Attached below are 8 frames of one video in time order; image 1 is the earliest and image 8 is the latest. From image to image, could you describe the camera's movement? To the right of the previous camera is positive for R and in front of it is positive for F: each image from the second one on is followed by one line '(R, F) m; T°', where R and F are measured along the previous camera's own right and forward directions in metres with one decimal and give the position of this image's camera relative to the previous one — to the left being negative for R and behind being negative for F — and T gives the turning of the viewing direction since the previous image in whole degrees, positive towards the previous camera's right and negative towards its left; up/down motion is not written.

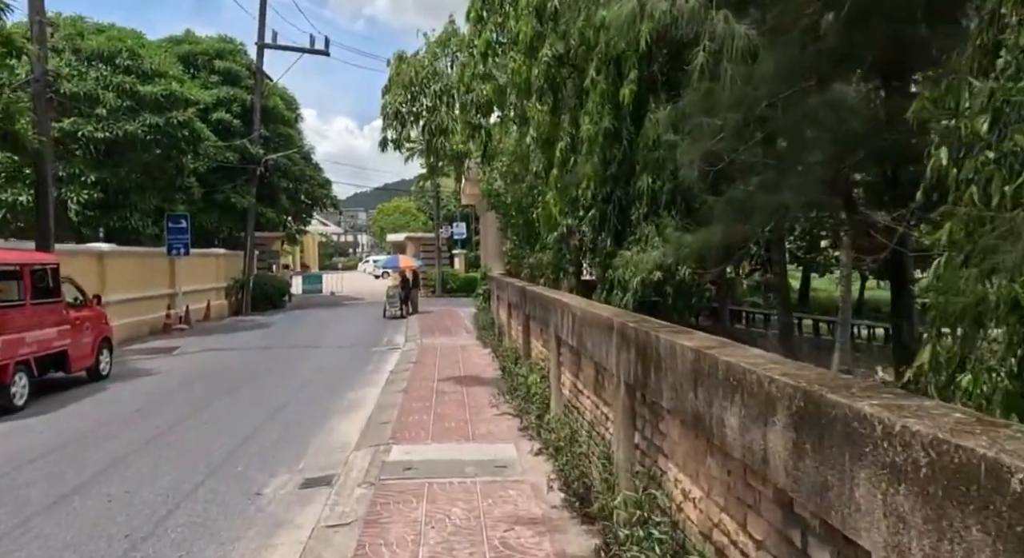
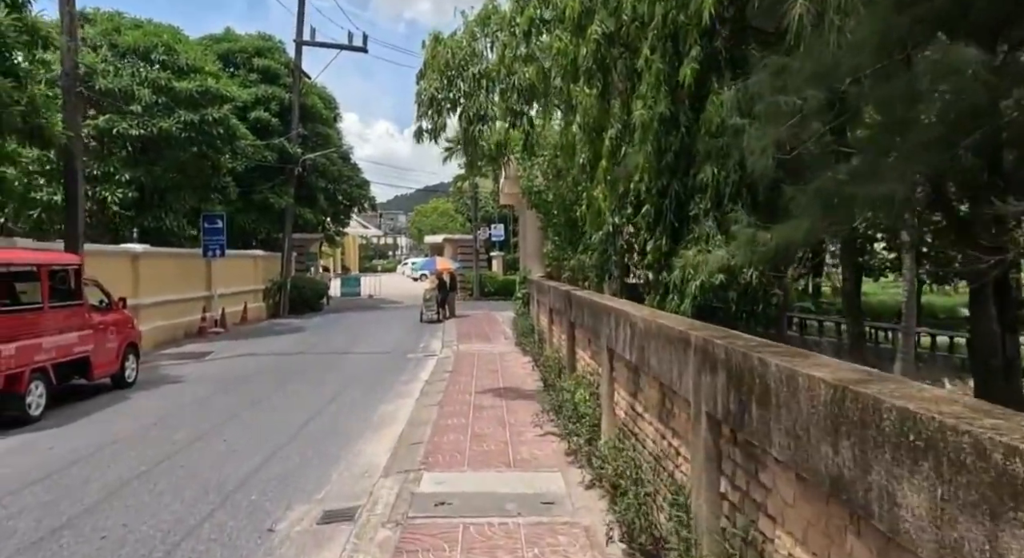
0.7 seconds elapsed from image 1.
(-0.1, +0.8) m; -3°
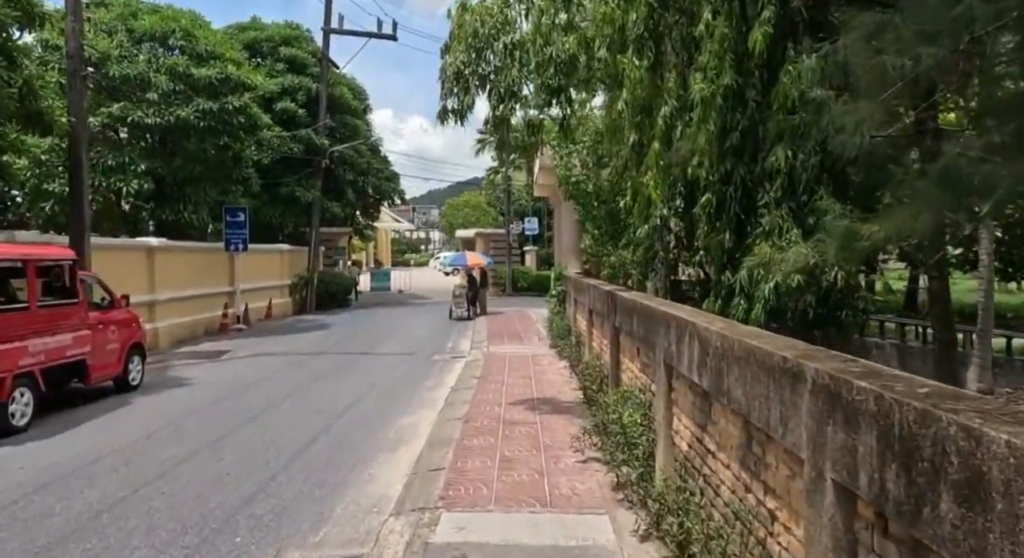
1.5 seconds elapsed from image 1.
(0.0, +1.0) m; -3°
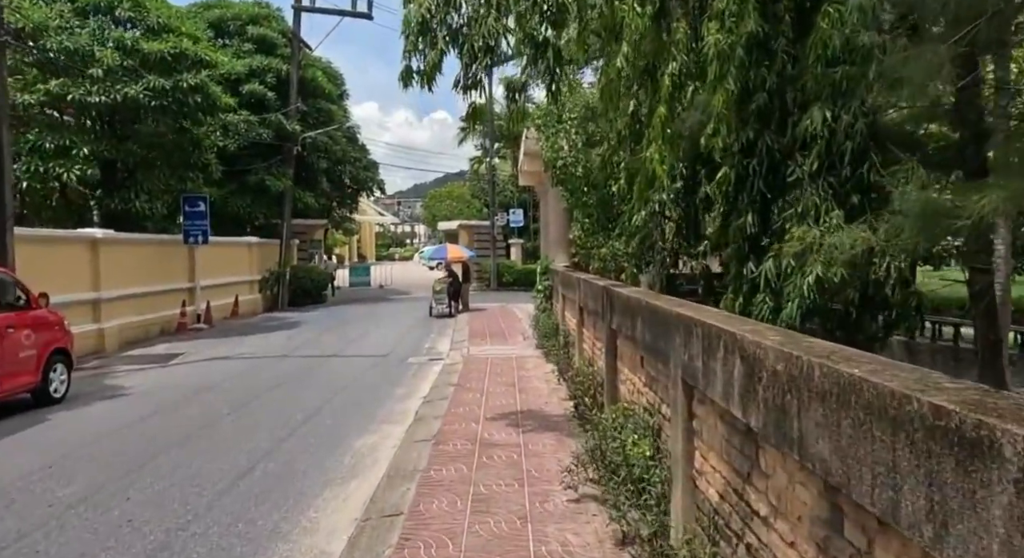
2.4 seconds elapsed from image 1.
(+0.1, +1.2) m; +1°
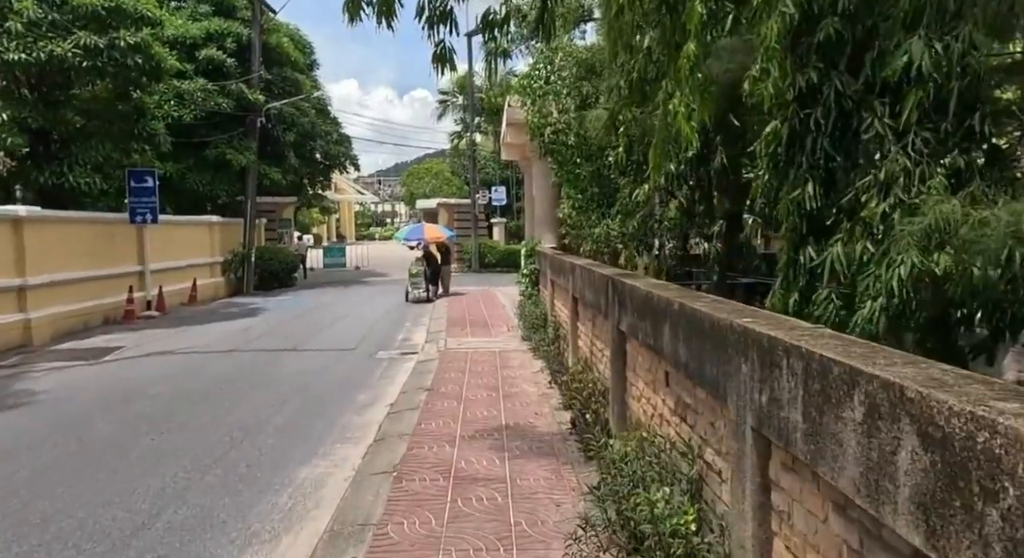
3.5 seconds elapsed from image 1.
(0.0, +1.4) m; +1°
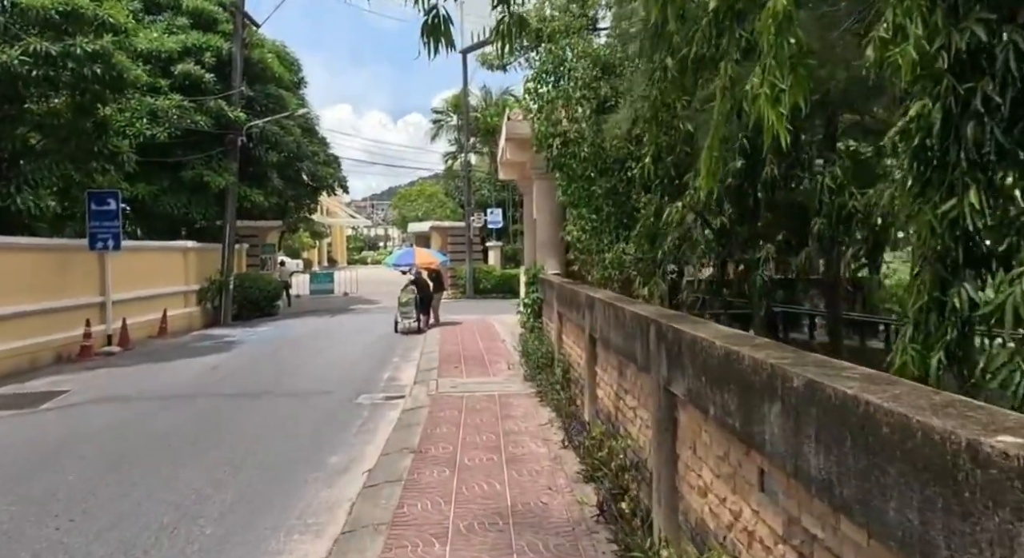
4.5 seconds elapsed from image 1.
(-0.1, +1.3) m; 0°
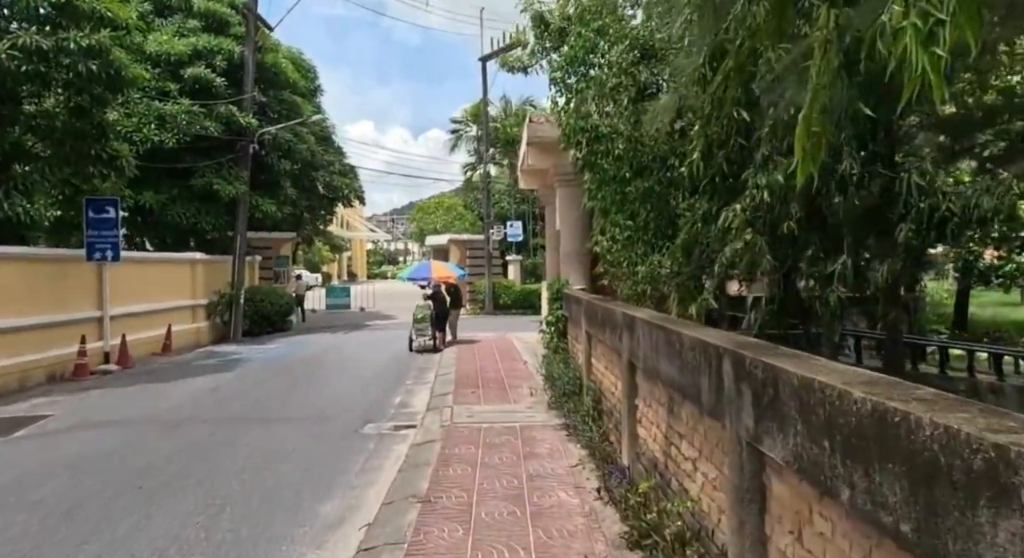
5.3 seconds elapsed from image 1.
(0.0, +1.0) m; -2°
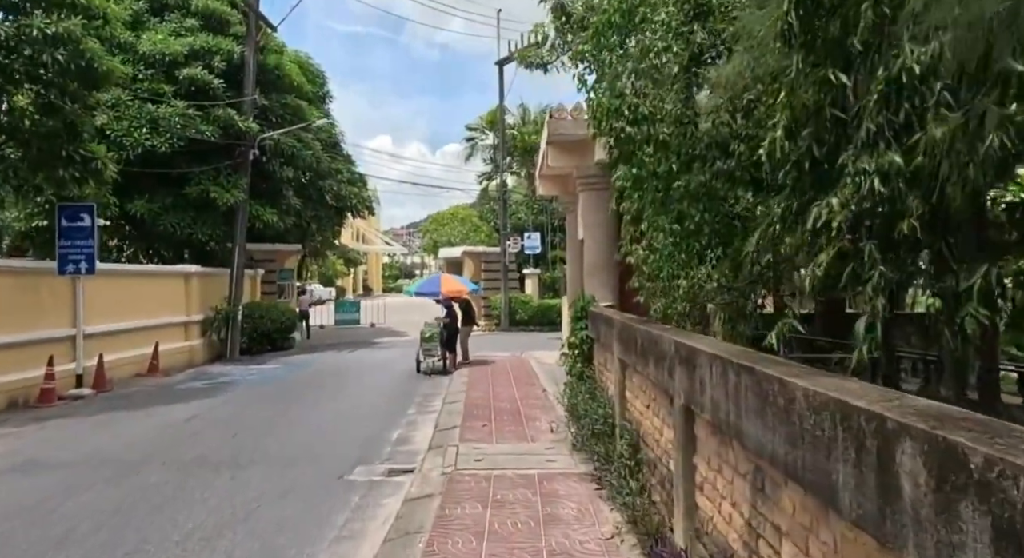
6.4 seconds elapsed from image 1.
(0.0, +1.4) m; -1°
